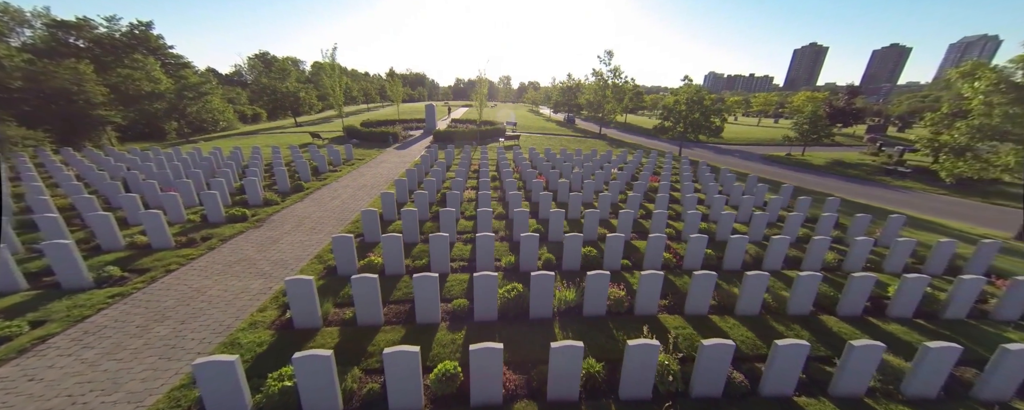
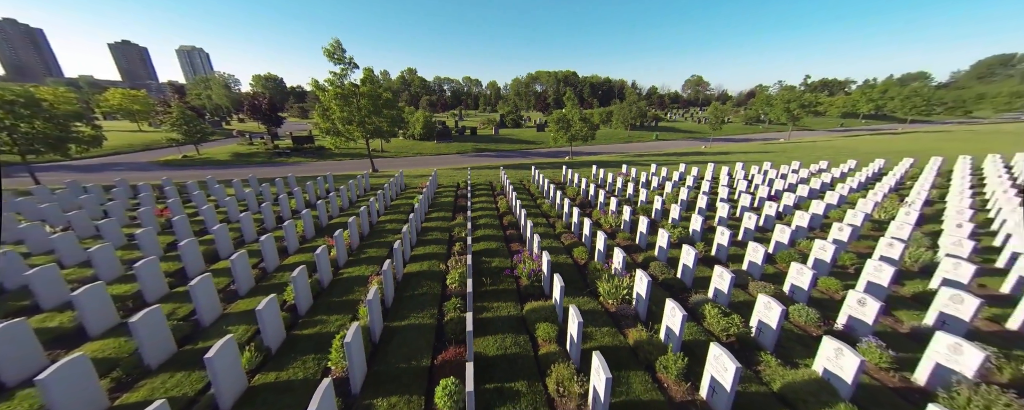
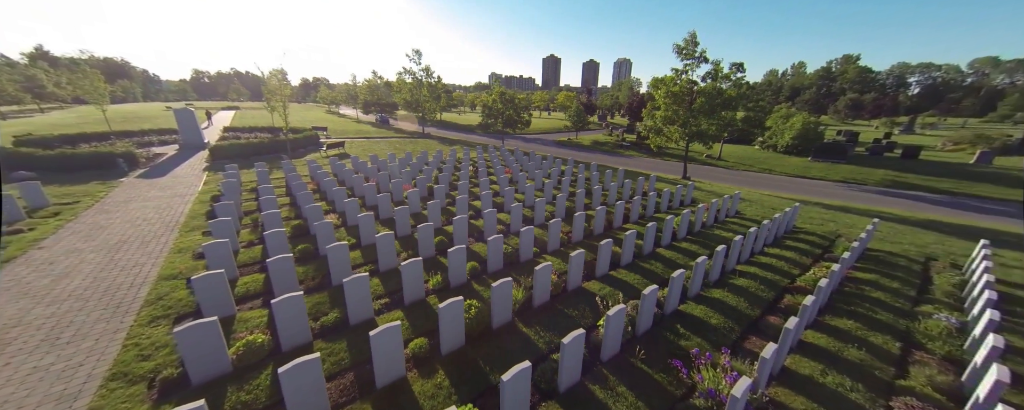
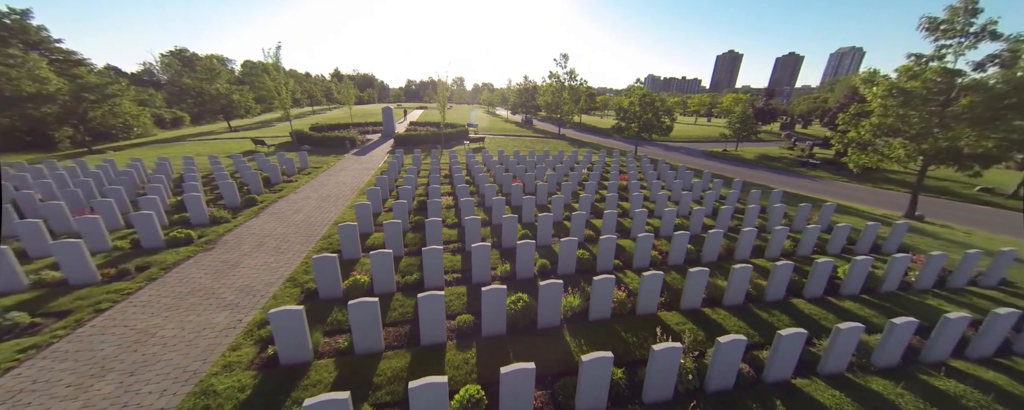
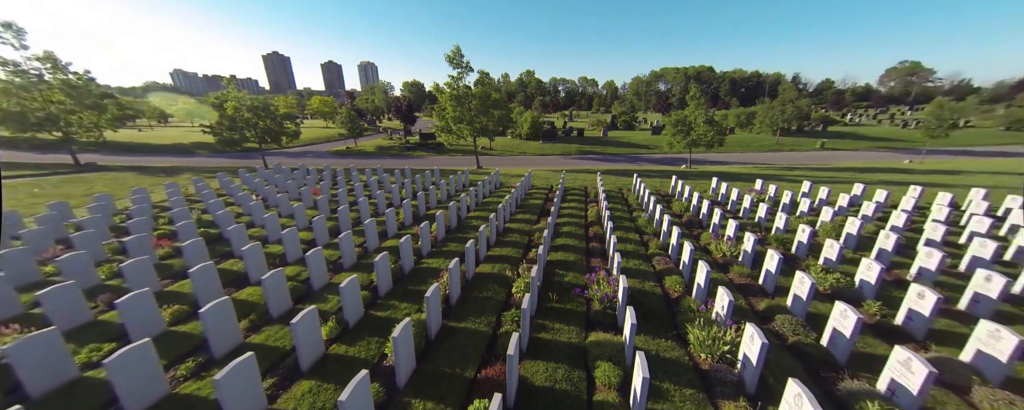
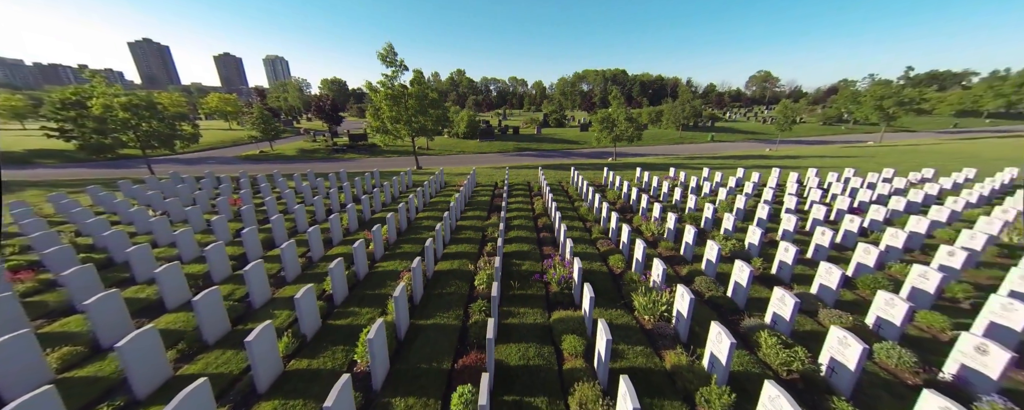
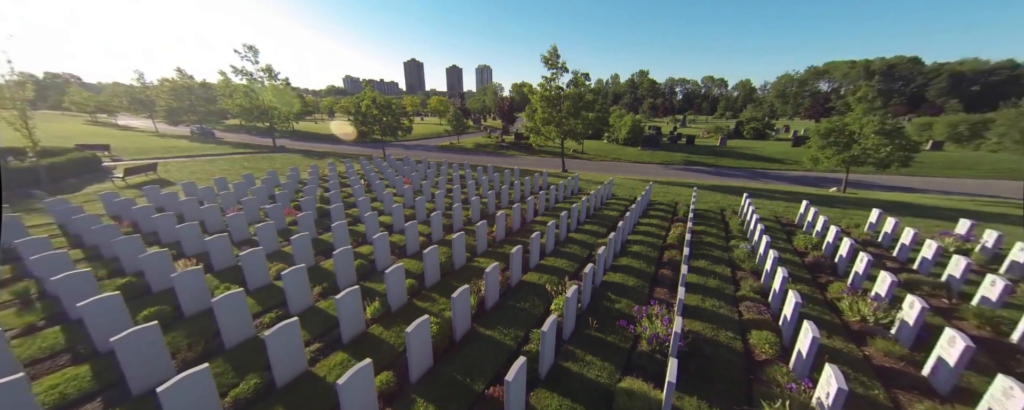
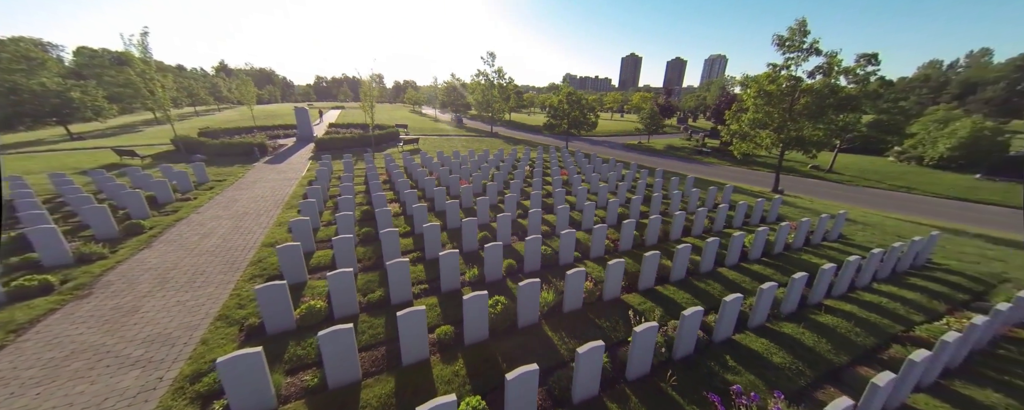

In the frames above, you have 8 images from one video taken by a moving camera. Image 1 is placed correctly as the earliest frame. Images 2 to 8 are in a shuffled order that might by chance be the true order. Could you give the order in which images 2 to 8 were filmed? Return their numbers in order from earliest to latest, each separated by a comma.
4, 8, 3, 7, 5, 6, 2
